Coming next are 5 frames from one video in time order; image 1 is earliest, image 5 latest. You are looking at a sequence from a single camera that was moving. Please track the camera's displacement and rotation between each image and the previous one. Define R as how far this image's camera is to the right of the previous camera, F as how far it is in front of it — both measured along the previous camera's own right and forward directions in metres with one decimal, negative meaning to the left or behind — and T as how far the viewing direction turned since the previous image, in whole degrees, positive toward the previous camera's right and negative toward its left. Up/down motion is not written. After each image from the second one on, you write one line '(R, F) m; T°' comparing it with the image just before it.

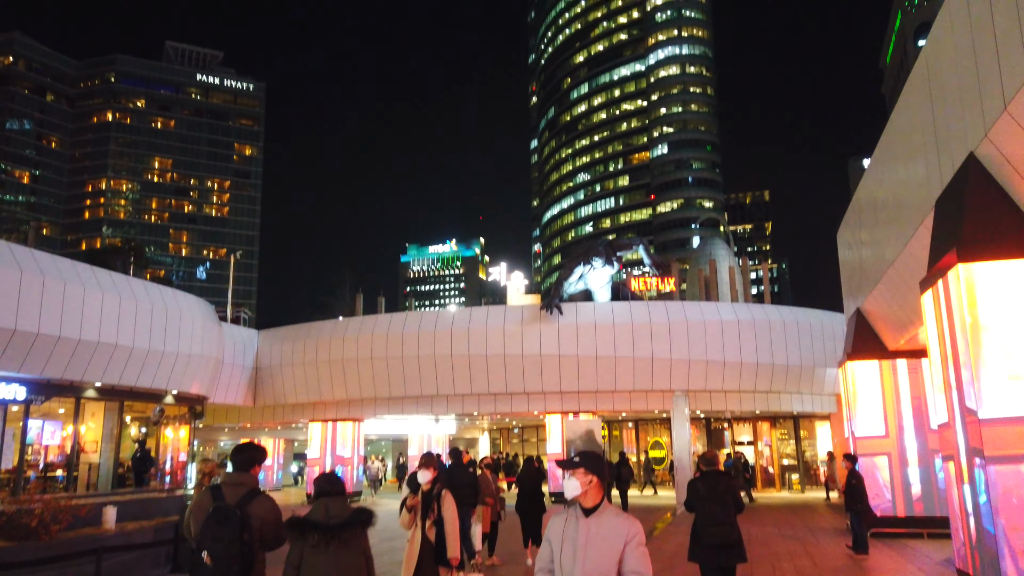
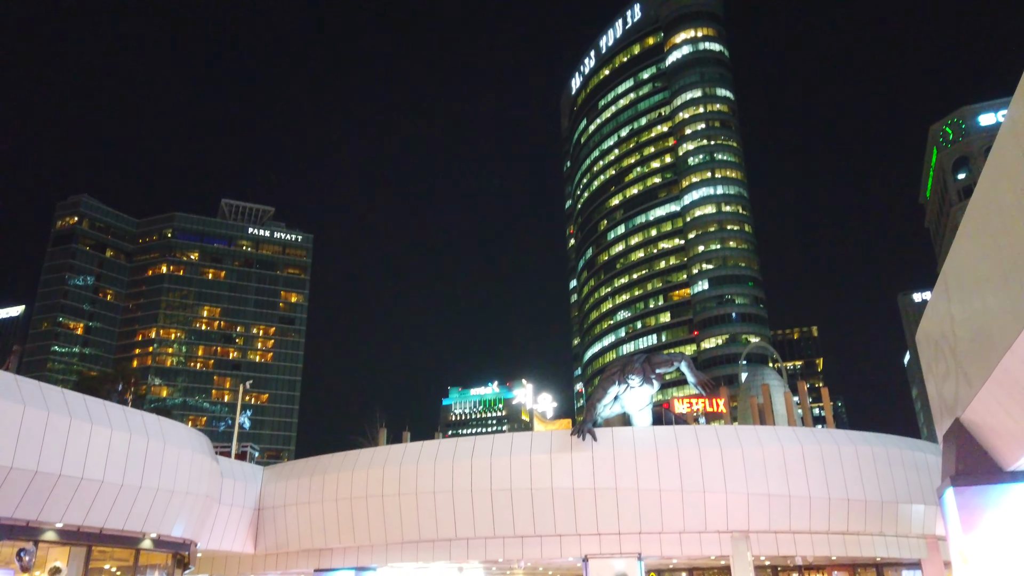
(+0.6, +2.5) m; -3°
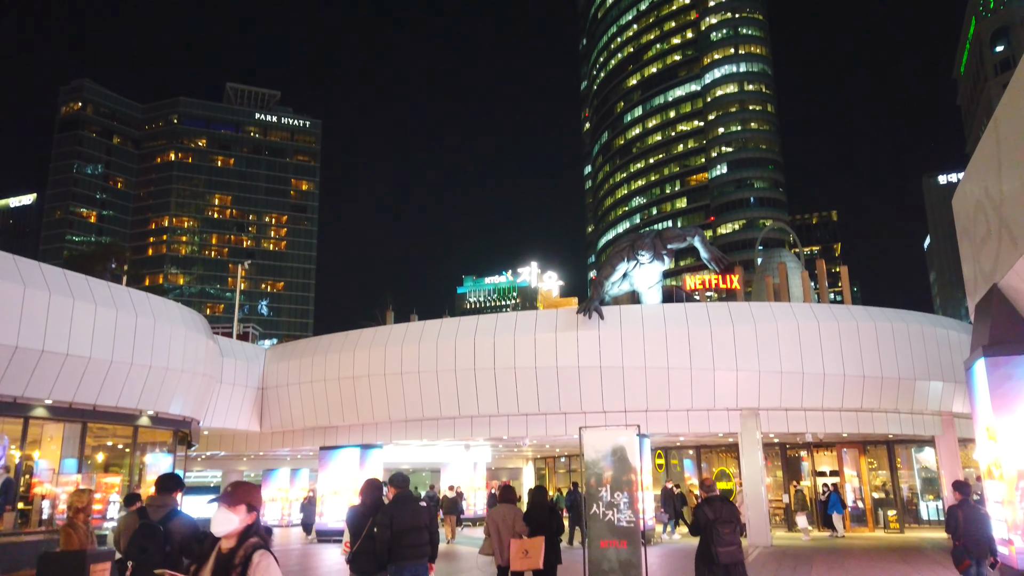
(+0.3, +1.2) m; -1°
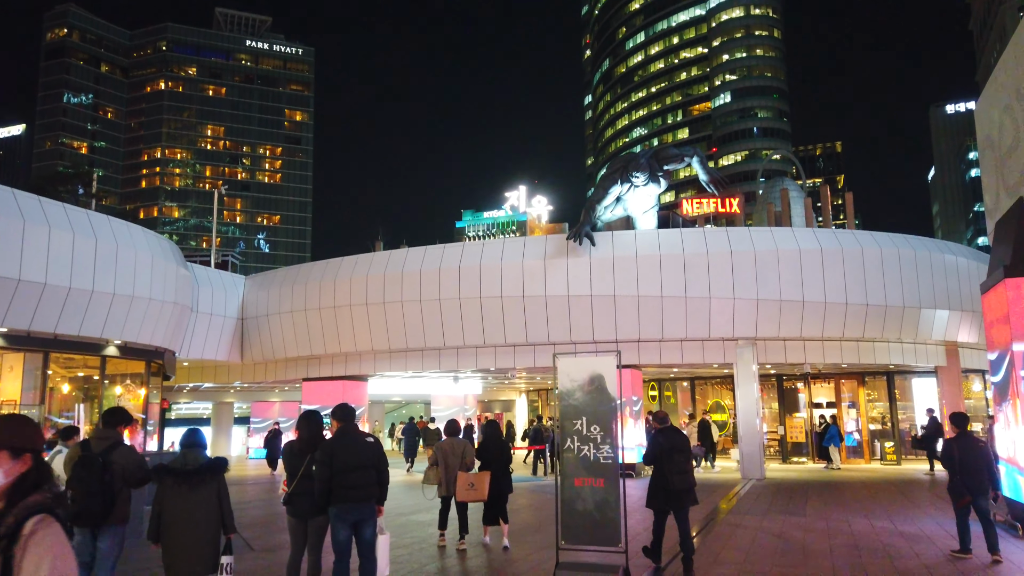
(+0.4, +1.1) m; 0°
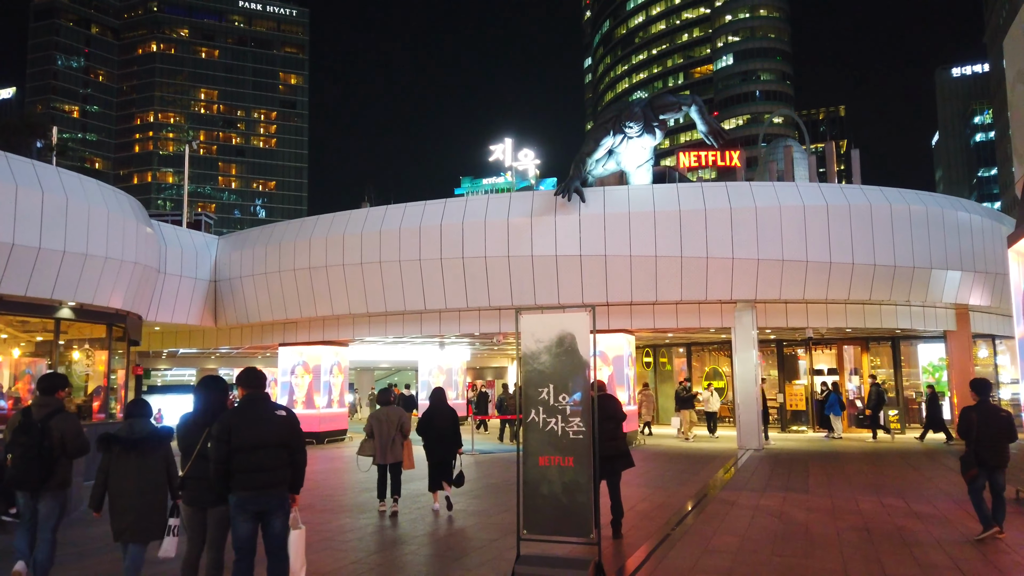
(+0.4, +1.3) m; 0°
